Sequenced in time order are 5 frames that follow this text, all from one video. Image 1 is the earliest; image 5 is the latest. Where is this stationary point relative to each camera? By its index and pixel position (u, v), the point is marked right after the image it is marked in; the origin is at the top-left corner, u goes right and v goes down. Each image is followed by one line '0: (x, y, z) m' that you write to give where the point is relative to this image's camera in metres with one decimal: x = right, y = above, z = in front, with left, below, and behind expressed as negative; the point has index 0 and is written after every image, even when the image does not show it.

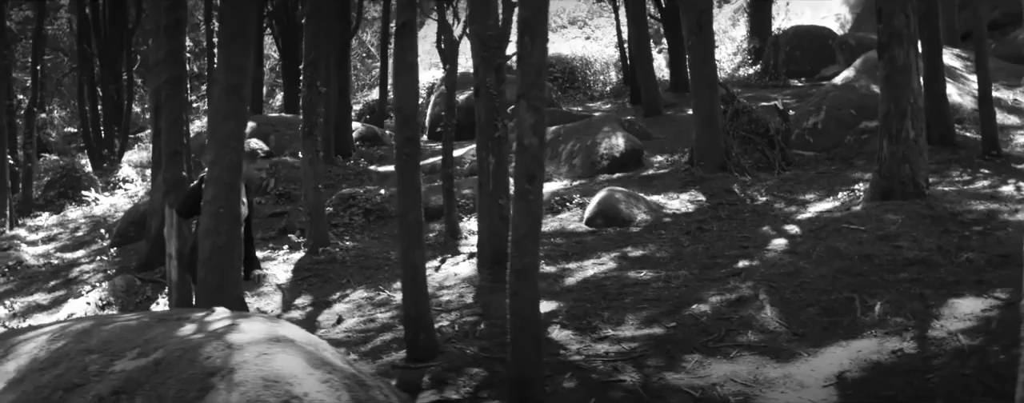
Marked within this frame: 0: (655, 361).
0: (+1.1, -1.2, +8.2) m
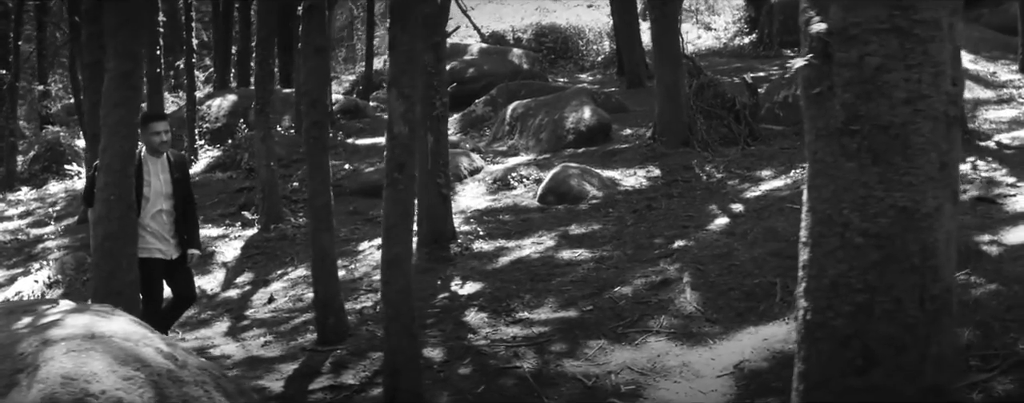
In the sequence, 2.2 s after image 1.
0: (+0.4, -1.1, +8.1) m
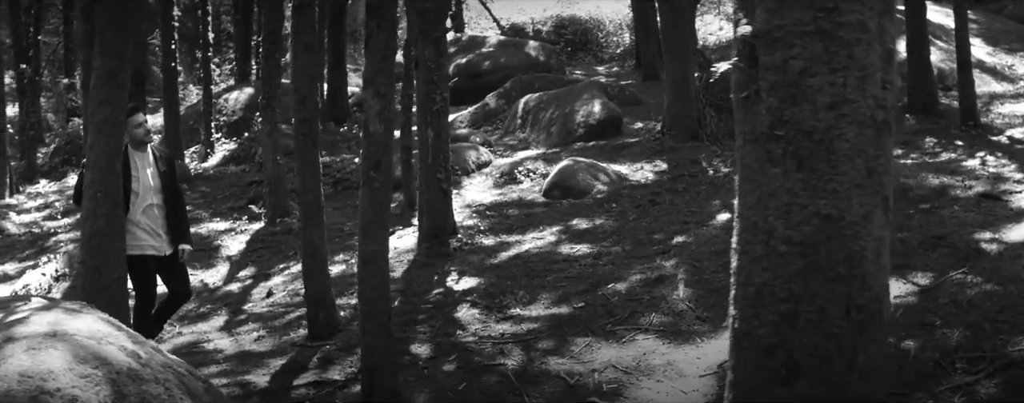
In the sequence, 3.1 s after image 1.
0: (+0.3, -1.1, +8.1) m
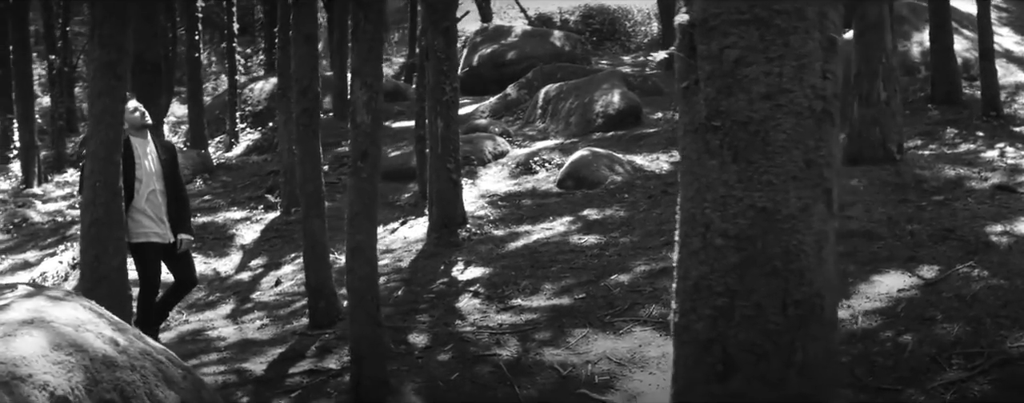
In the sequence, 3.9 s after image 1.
0: (+0.2, -1.0, +8.1) m
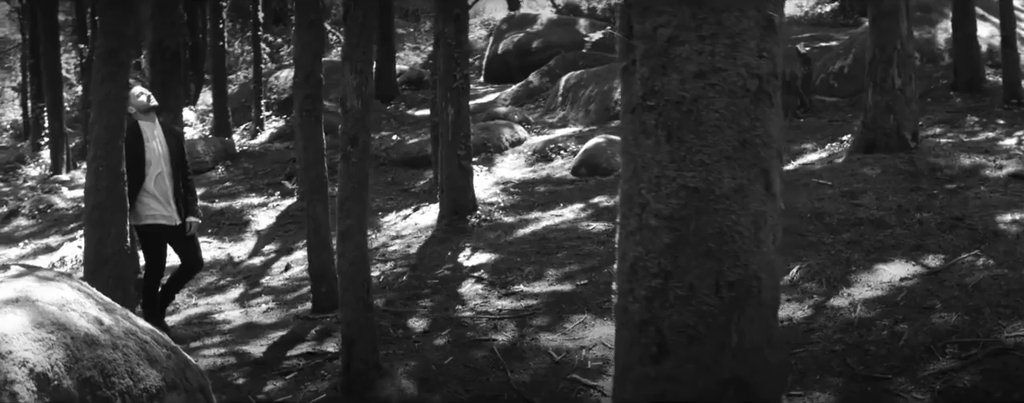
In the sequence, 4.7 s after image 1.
0: (+0.2, -0.9, +8.1) m
